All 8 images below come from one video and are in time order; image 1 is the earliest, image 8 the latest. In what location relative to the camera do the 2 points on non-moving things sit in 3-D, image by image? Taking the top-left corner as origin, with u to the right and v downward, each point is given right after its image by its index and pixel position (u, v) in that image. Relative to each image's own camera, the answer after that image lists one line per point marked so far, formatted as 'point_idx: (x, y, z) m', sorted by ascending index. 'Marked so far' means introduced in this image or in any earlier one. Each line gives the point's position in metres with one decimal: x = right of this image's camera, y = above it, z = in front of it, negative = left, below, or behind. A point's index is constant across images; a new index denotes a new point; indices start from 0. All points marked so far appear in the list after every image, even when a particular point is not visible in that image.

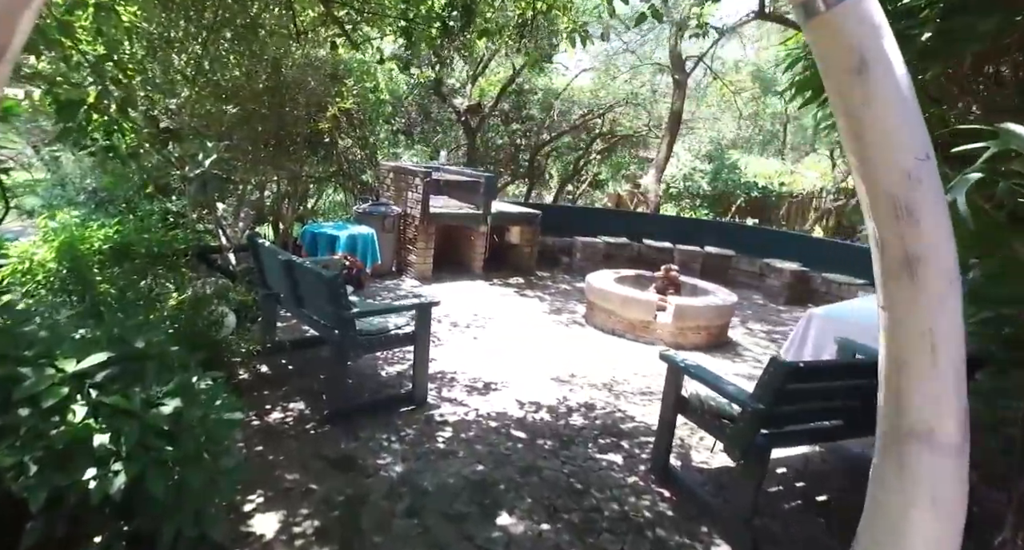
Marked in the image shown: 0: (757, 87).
0: (+6.2, +4.8, +15.7) m
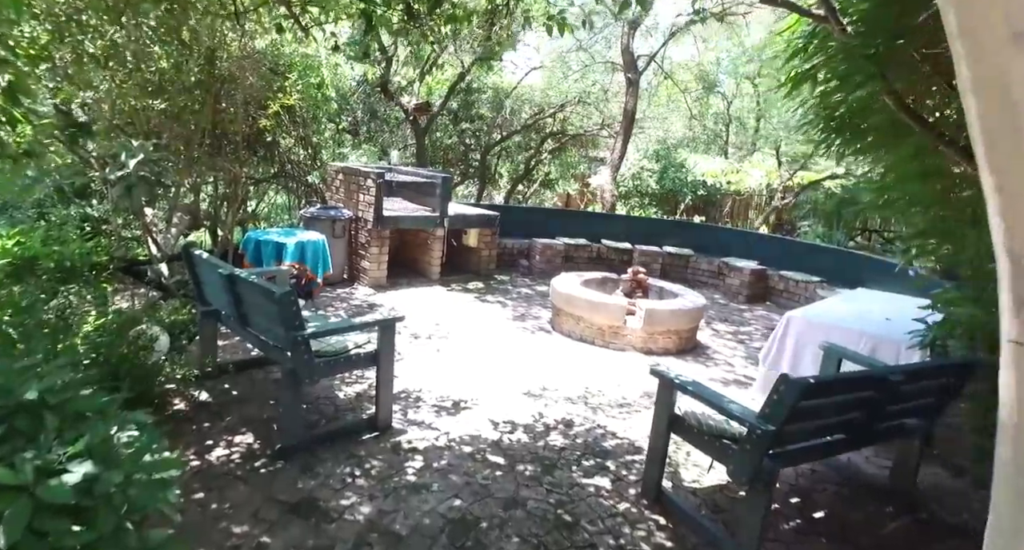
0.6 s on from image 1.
0: (+4.9, +4.9, +15.8) m
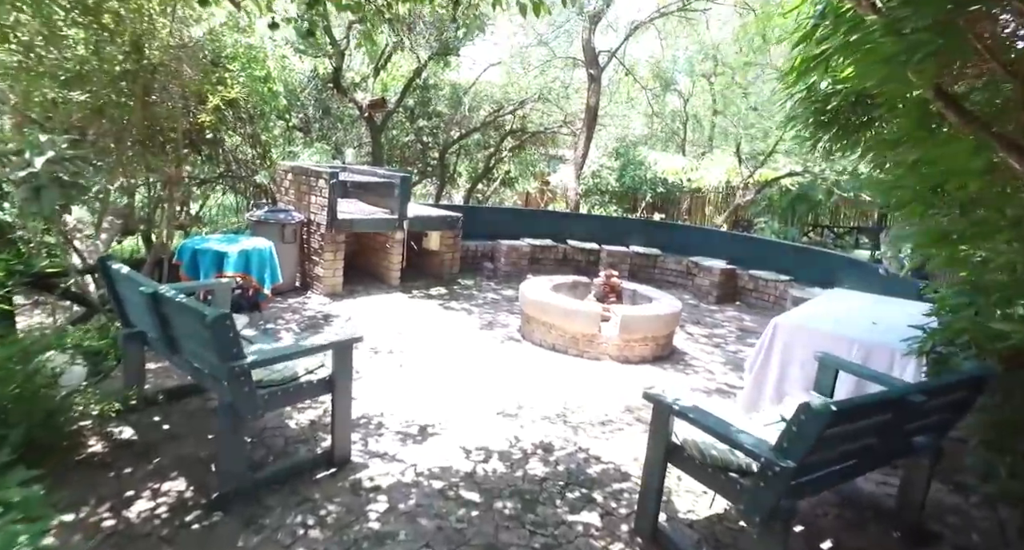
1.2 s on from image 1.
0: (+3.9, +4.9, +15.8) m
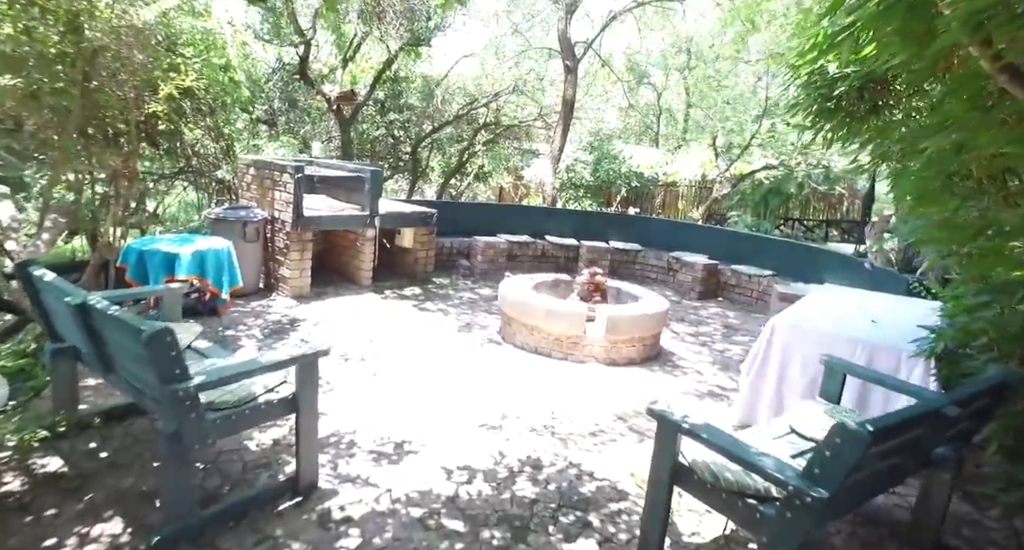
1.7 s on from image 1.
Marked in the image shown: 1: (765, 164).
0: (+3.2, +5.1, +15.6) m
1: (+5.7, +2.5, +13.6) m
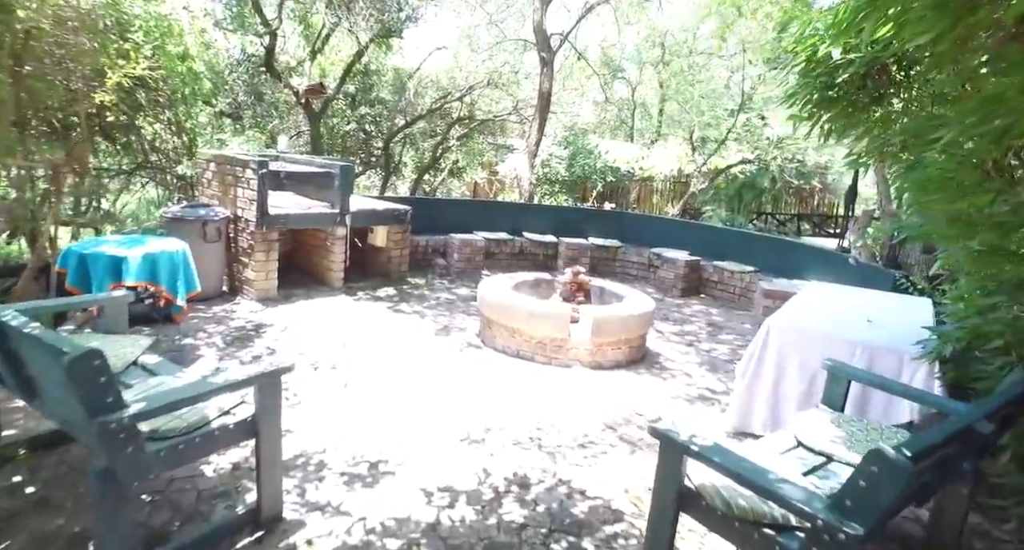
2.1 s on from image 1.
0: (+2.5, +5.2, +15.4) m
1: (+5.1, +2.6, +13.6) m
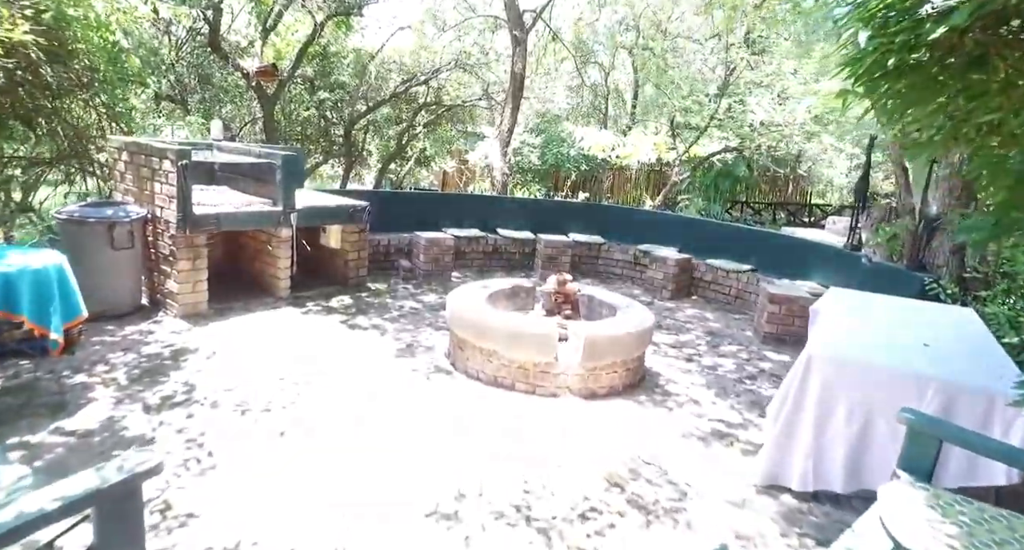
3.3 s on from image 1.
0: (+1.8, +5.3, +14.6) m
1: (+4.5, +2.8, +13.0) m
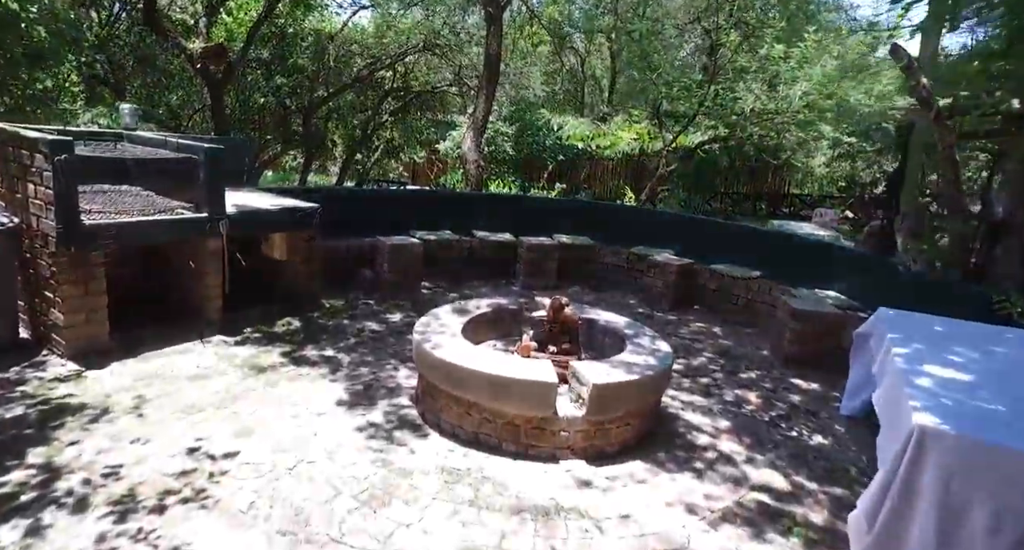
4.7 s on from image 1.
0: (+1.2, +5.4, +13.7) m
1: (+4.0, +2.8, +12.2) m
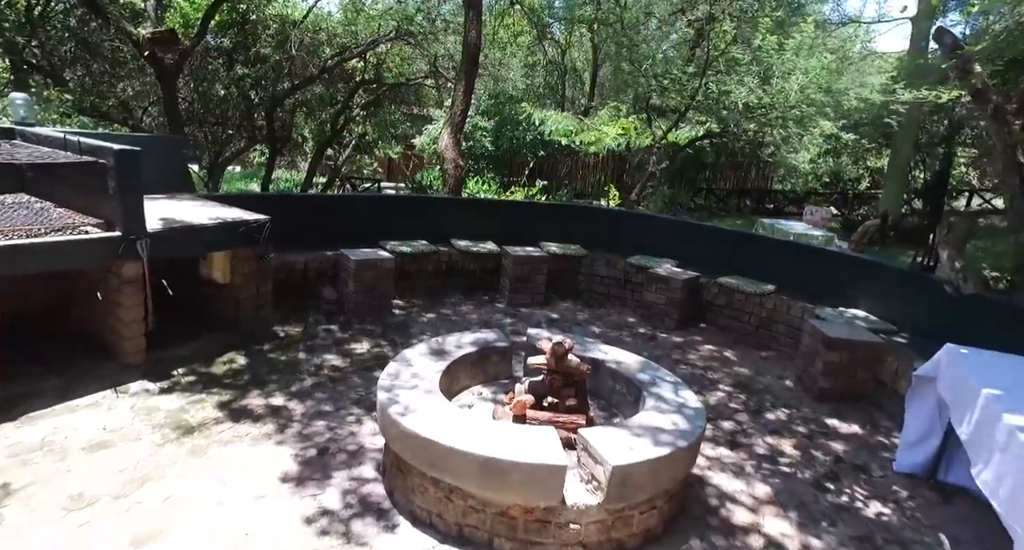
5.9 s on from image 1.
0: (+0.7, +5.3, +13.0) m
1: (+3.6, +2.8, +11.6) m
